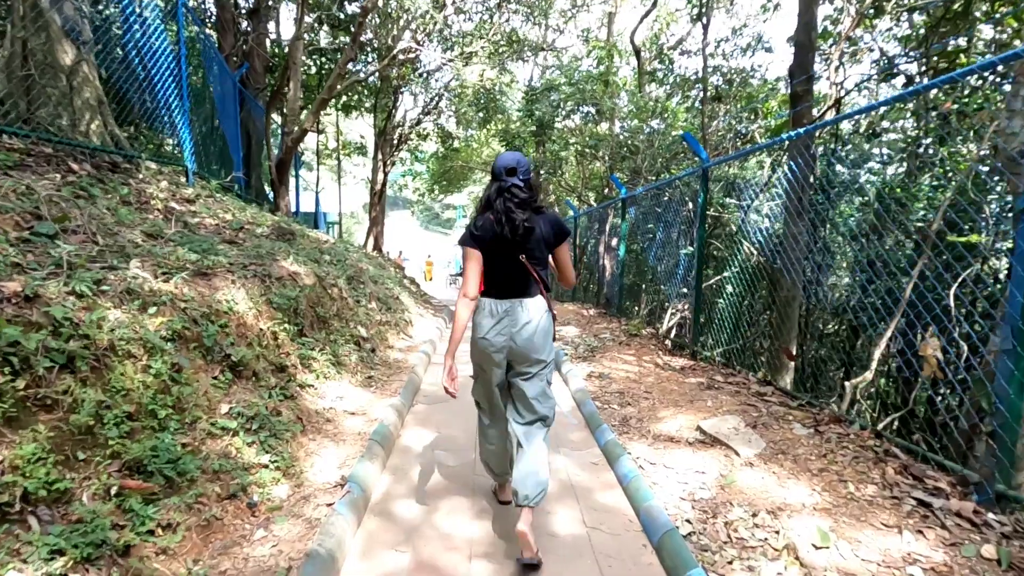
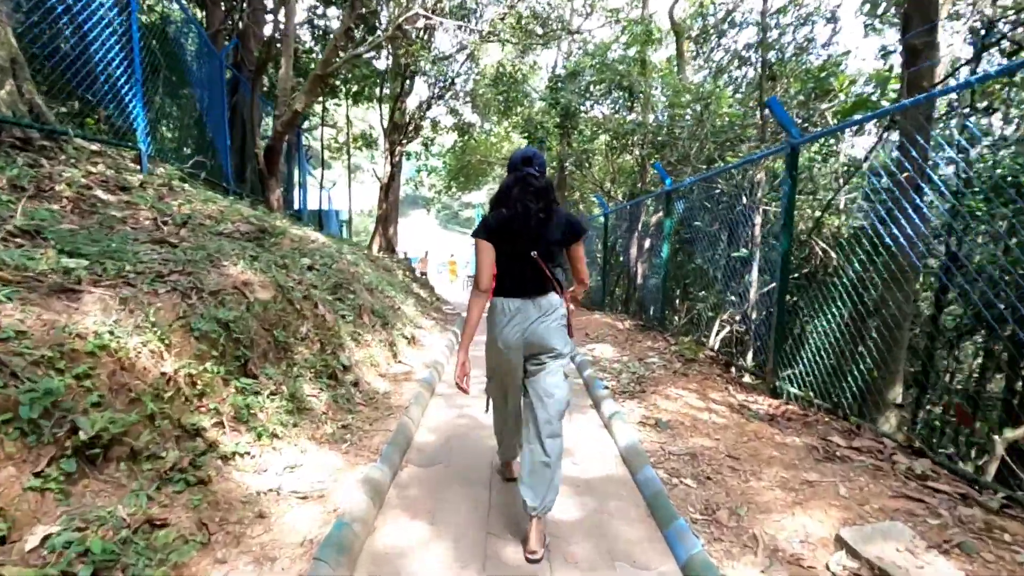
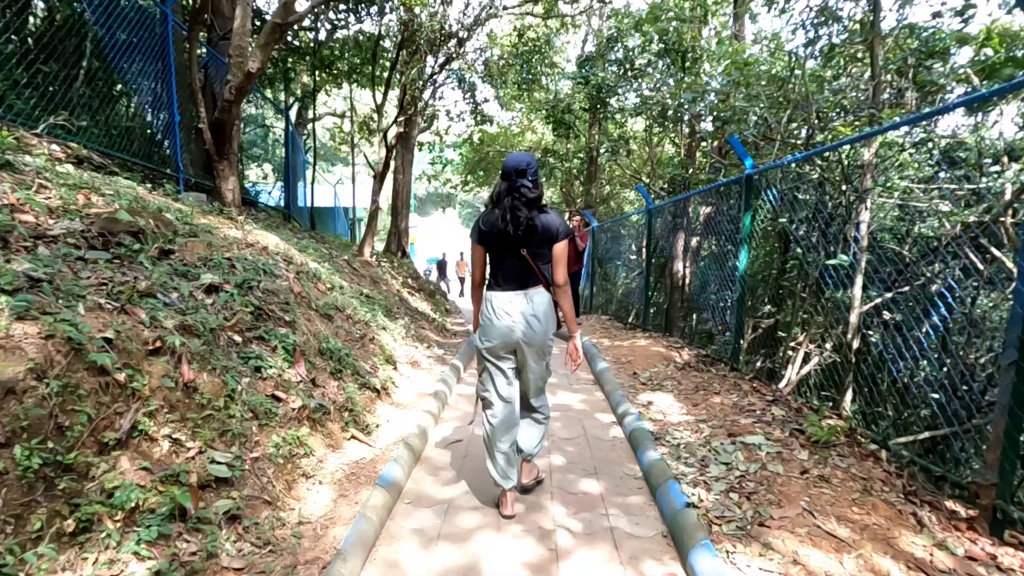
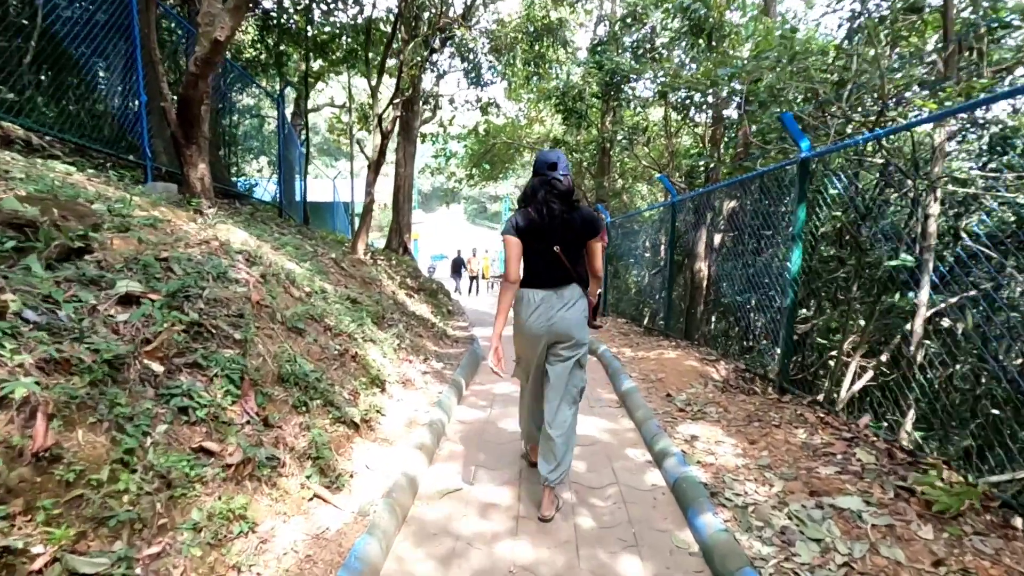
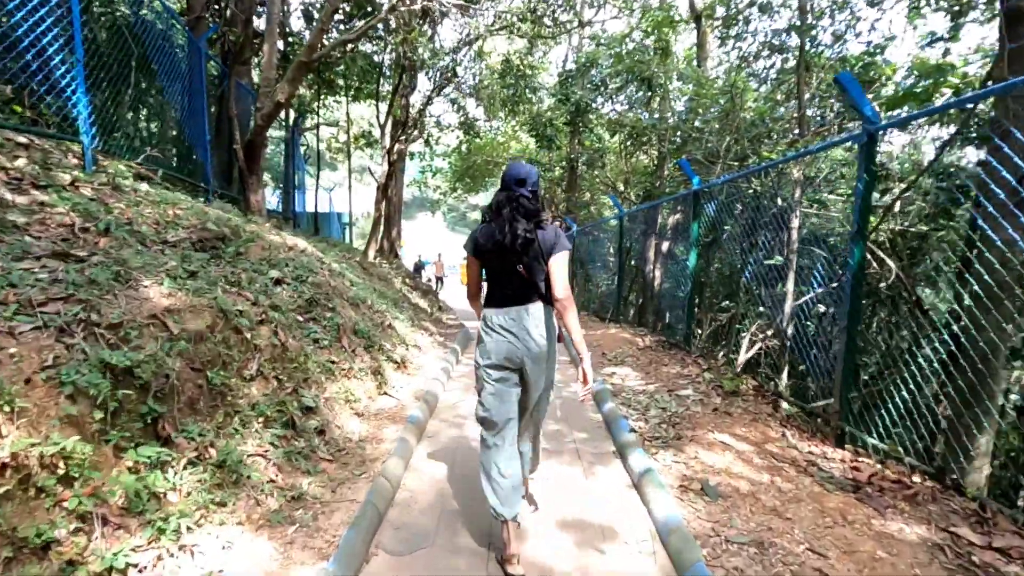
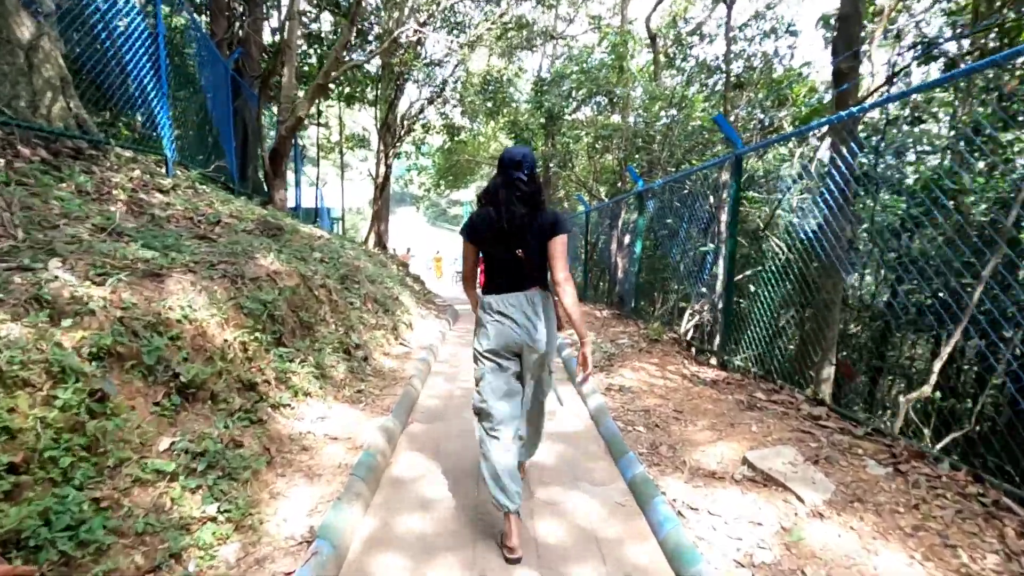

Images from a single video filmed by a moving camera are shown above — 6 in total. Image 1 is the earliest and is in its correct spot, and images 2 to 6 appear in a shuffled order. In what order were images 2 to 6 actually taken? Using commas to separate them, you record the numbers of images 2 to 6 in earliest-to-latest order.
6, 2, 5, 3, 4
